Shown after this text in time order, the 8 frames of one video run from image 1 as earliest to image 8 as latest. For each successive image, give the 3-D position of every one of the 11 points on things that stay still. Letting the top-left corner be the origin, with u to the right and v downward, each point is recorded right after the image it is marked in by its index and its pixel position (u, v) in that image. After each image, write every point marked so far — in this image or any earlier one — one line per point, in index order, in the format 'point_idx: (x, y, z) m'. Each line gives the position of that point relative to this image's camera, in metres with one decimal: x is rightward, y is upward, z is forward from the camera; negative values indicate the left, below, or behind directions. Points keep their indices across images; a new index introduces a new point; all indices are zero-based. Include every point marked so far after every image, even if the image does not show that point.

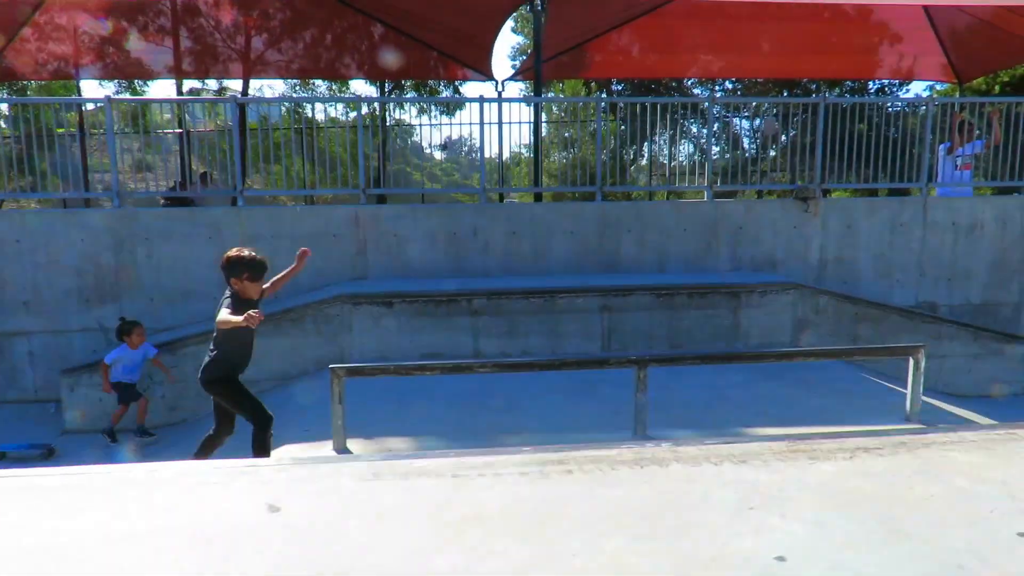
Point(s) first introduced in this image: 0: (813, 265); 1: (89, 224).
0: (+3.5, +0.3, +7.6) m
1: (-4.4, +0.7, +6.9) m
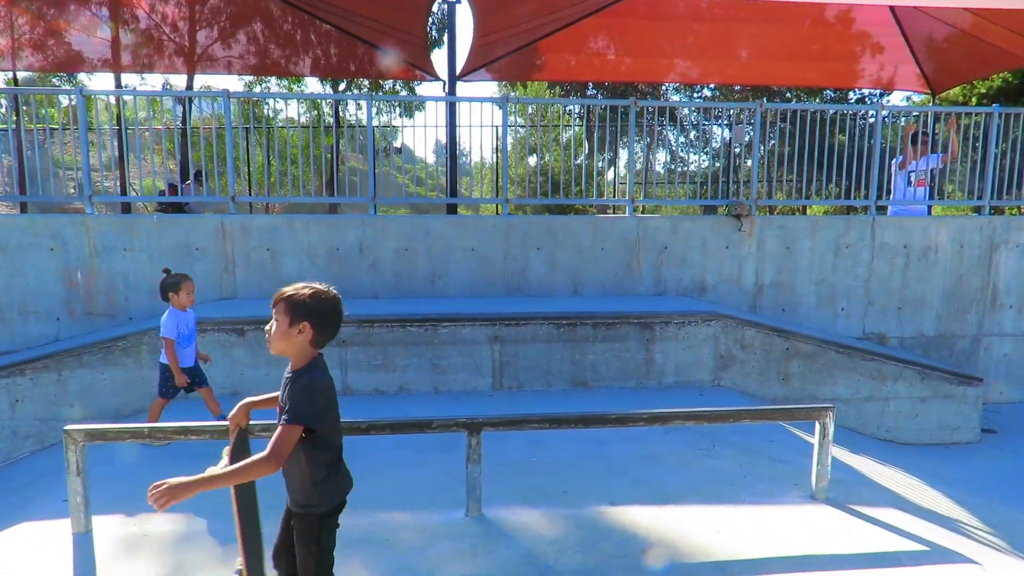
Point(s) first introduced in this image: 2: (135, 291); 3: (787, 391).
0: (+2.4, 0.0, +6.7) m
1: (-5.5, +0.5, +6.0) m
2: (-3.6, 0.0, +6.3) m
3: (+2.5, -0.9, +5.9) m
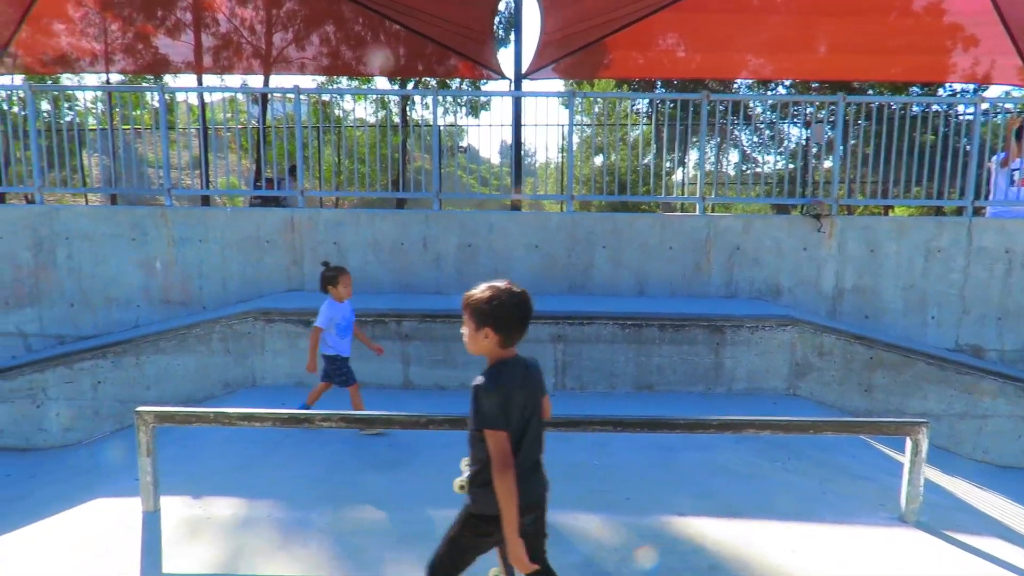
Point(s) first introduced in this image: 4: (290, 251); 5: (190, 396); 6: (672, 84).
0: (+3.0, -0.1, +6.4) m
1: (-4.9, +0.7, +6.4) m
2: (-3.0, +0.1, +6.4) m
3: (+3.0, -1.0, +5.6) m
4: (-2.2, +0.4, +6.4) m
5: (-2.7, -0.9, +5.6) m
6: (+3.0, +3.8, +12.3) m
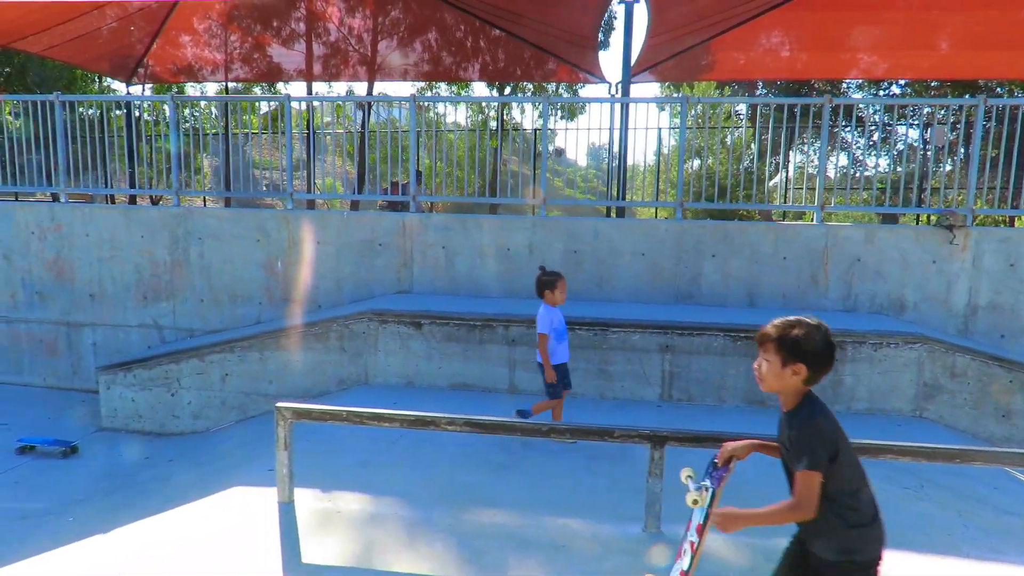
0: (+4.0, -0.2, +6.0) m
1: (-3.8, +0.7, +6.9) m
2: (-1.9, +0.1, +6.8) m
3: (+3.9, -1.1, +5.2) m
4: (-1.1, +0.3, +6.6) m
5: (-1.8, -0.9, +5.9) m
6: (+4.8, +3.7, +11.9) m
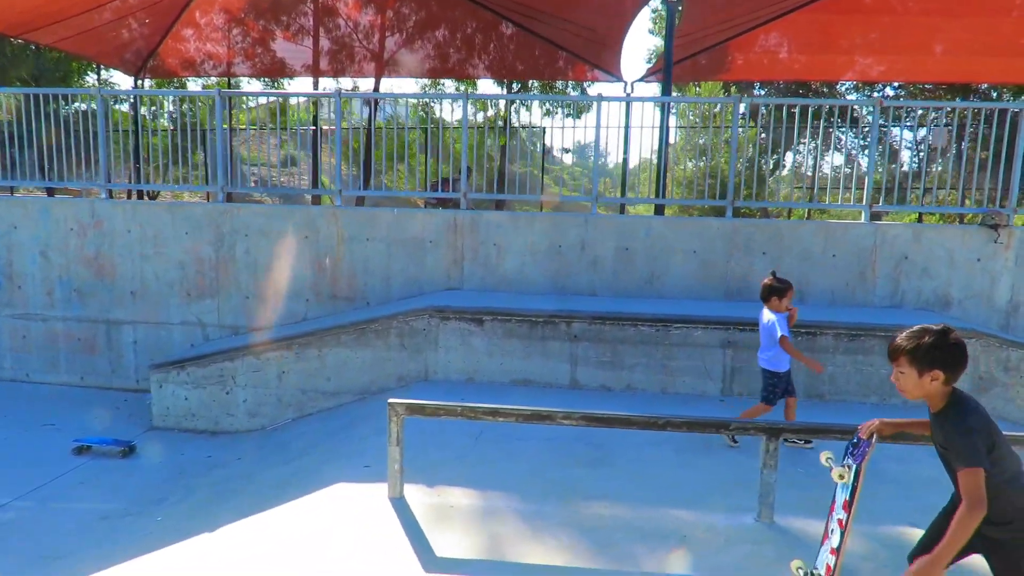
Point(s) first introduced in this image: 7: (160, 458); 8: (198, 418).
0: (+4.5, -0.2, +6.1) m
1: (-3.3, +0.7, +6.9) m
2: (-1.4, +0.1, +6.8) m
3: (+4.4, -1.1, +5.3) m
4: (-0.6, +0.4, +6.7) m
5: (-1.3, -0.9, +5.9) m
6: (+5.1, +3.7, +12.1) m
7: (-2.9, -1.4, +5.5) m
8: (-2.9, -1.2, +6.1) m
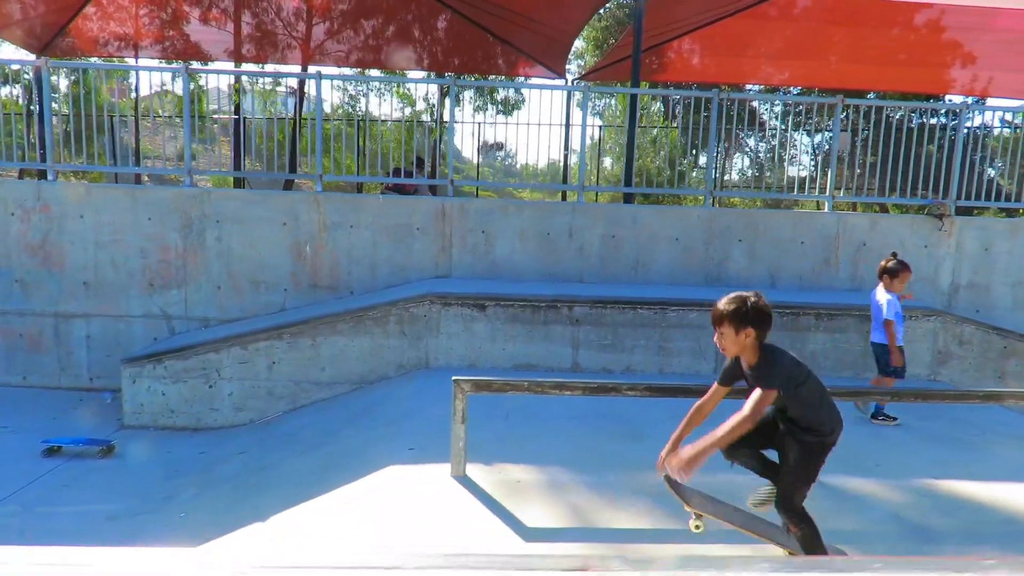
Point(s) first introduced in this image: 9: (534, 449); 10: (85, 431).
0: (+4.5, 0.0, +6.8) m
1: (-3.4, +0.8, +6.4) m
2: (-1.5, +0.2, +6.6) m
3: (+4.5, -0.9, +6.0) m
4: (-0.7, +0.5, +6.6) m
5: (-1.3, -0.8, +5.7) m
6: (+4.1, +3.9, +12.8) m
7: (-2.8, -1.3, +5.1) m
8: (-2.9, -1.1, +5.7) m
9: (+0.1, -1.0, +4.1) m
10: (-3.7, -1.2, +5.6) m
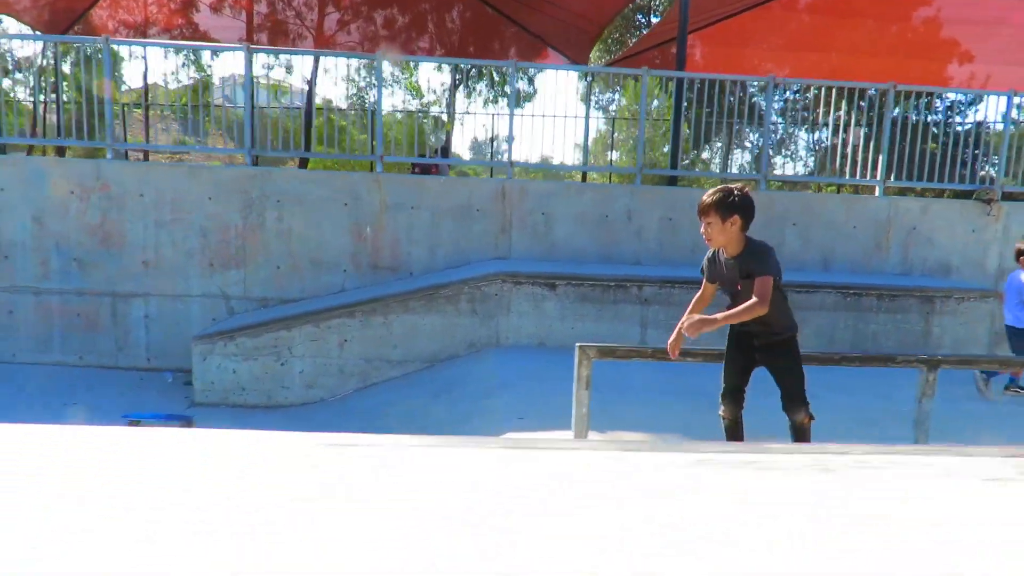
0: (+5.0, +0.1, +7.0) m
1: (-2.8, +1.0, +6.4) m
2: (-1.0, +0.4, +6.6) m
3: (+5.1, -0.8, +6.2) m
4: (-0.1, +0.7, +6.6) m
5: (-0.7, -0.6, +5.8) m
6: (+4.6, +4.1, +12.9) m
7: (-2.2, -1.1, +5.0) m
8: (-2.3, -0.9, +5.6) m
9: (+0.8, -0.8, +4.1) m
10: (-3.0, -1.0, +5.6) m
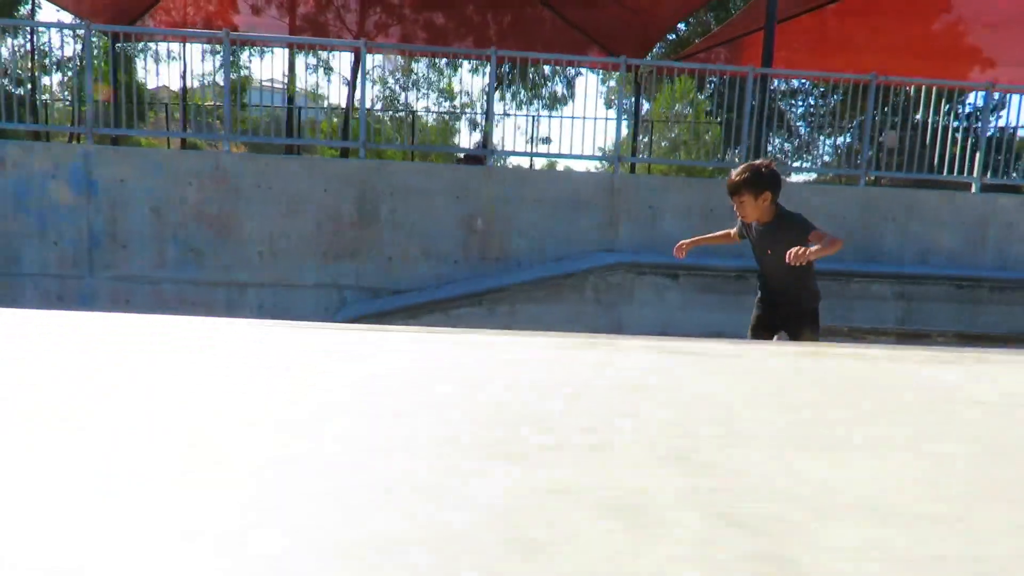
0: (+6.1, +0.2, +7.1) m
1: (-1.7, +1.1, +6.4) m
2: (+0.1, +0.5, +6.7) m
3: (+6.2, -0.7, +6.3) m
4: (+1.0, +0.8, +6.7) m
5: (+0.4, -0.5, +5.8) m
6: (+5.7, +4.1, +13.0) m
7: (-1.1, -1.0, +5.1) m
8: (-1.2, -0.8, +5.7) m
9: (+1.9, -0.7, +4.2) m
10: (-2.0, -0.9, +5.7) m
